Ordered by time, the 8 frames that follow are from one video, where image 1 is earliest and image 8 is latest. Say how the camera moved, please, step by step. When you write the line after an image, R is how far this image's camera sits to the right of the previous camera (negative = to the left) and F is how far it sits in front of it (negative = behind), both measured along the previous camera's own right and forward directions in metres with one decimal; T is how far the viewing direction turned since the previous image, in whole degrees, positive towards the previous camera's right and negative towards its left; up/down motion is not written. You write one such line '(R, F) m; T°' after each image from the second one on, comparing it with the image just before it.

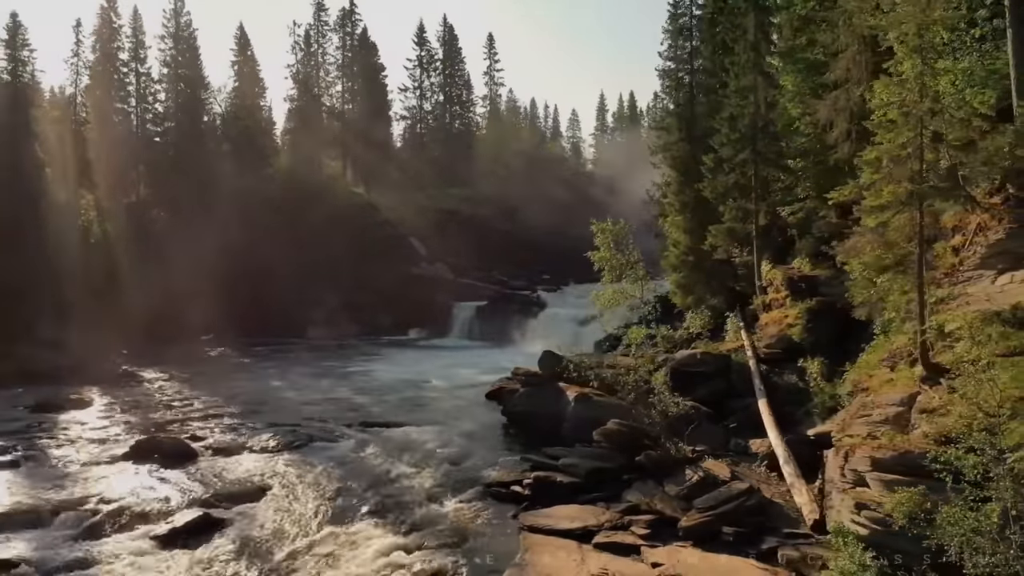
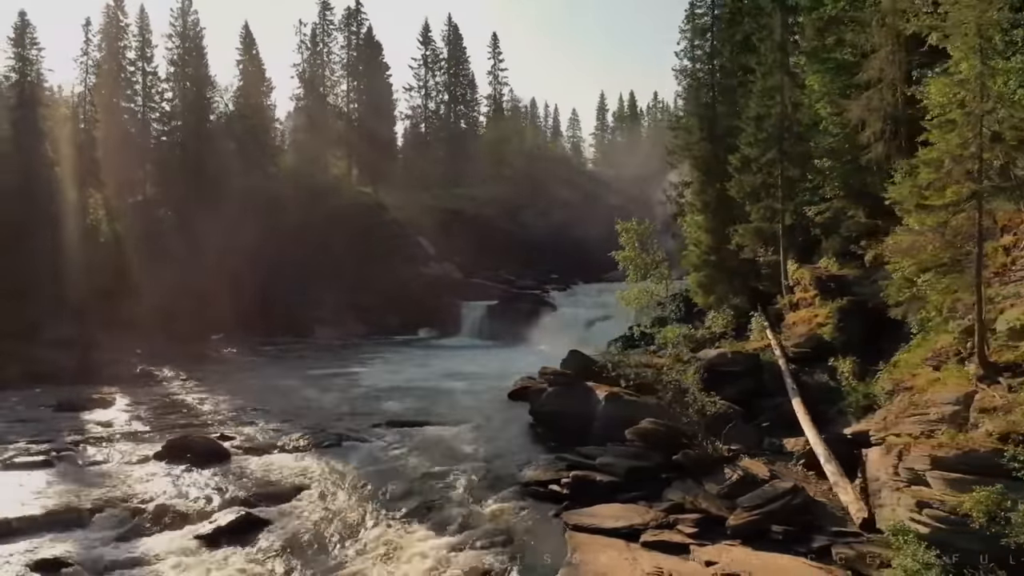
(-0.9, 0.0) m; 0°
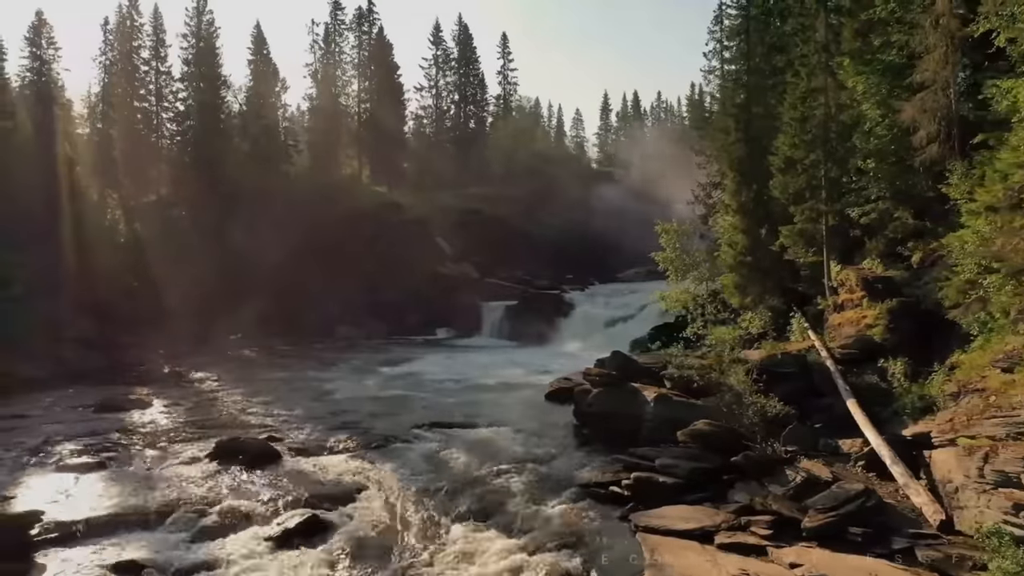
(-1.3, 0.0) m; 0°
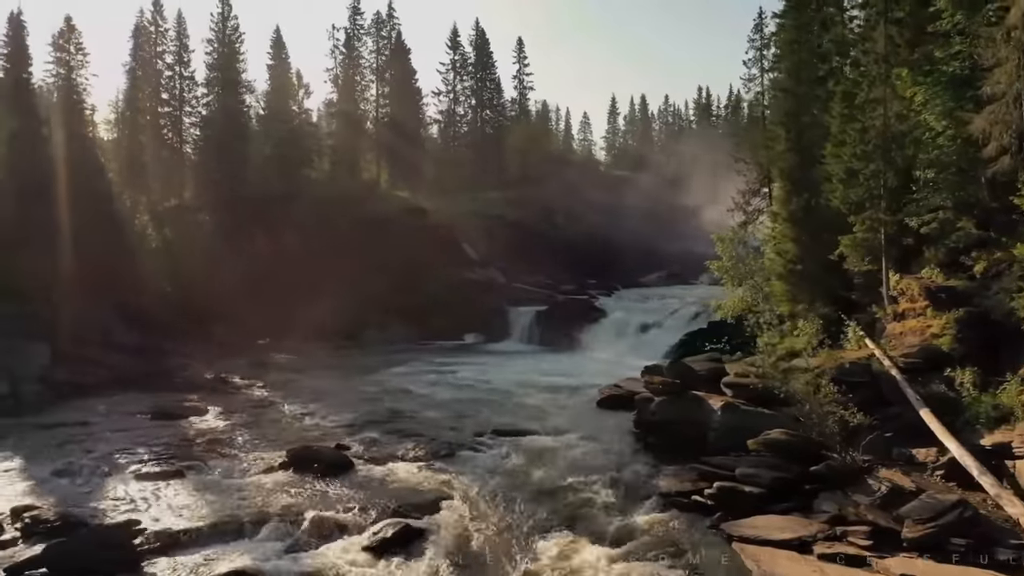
(-1.8, -0.2) m; 0°
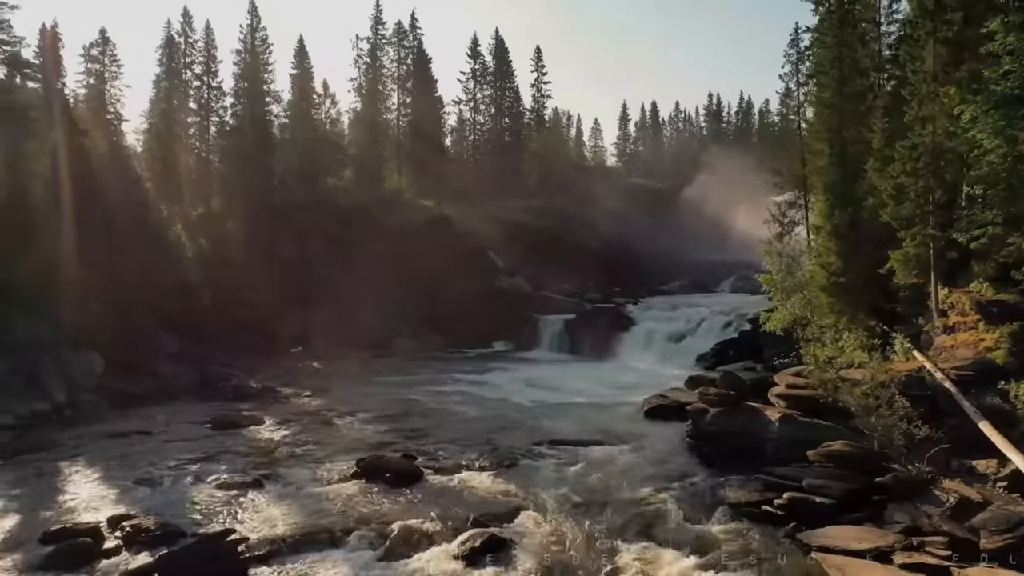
(-1.5, -0.6) m; 0°
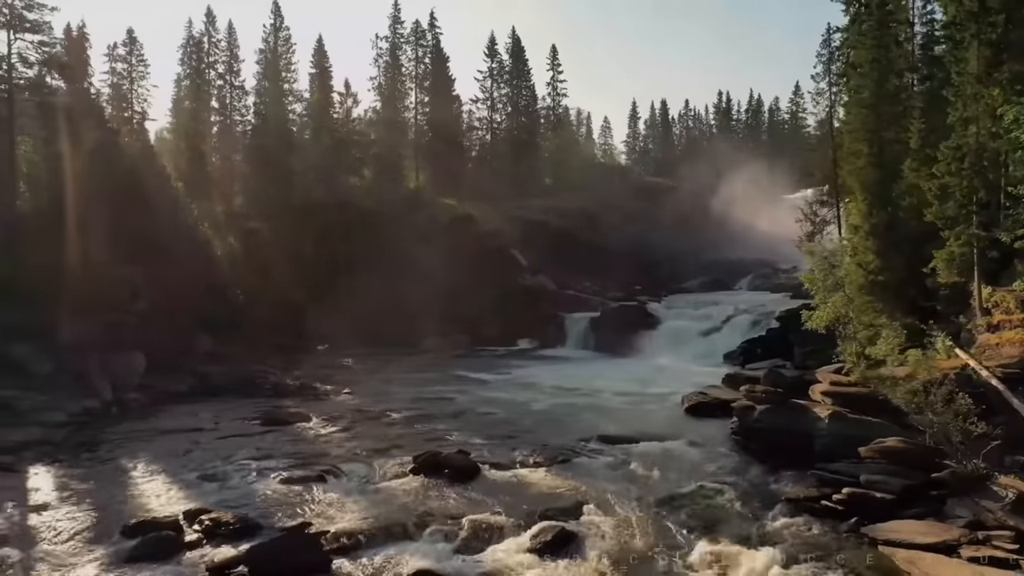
(-1.3, -0.4) m; 0°
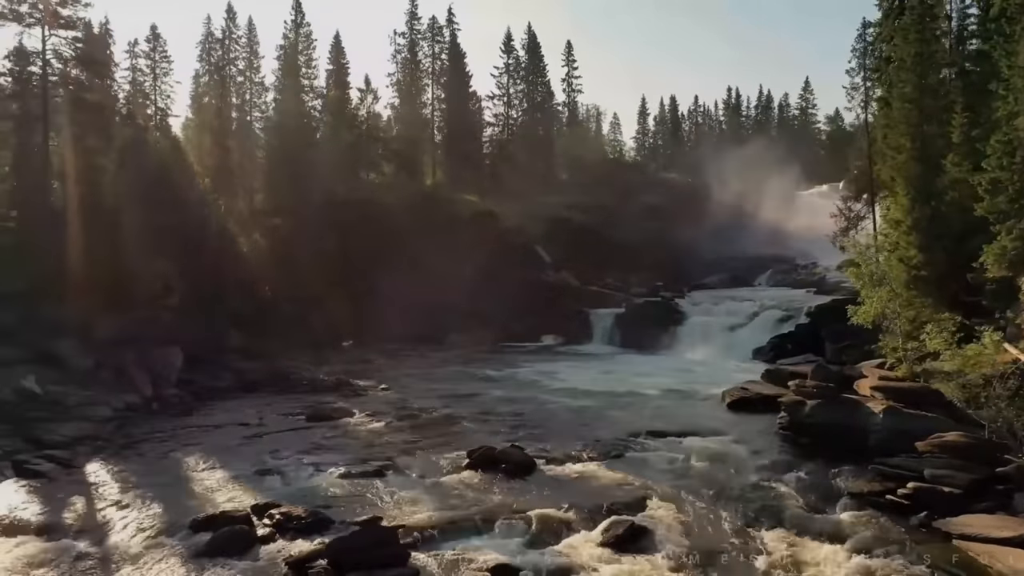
(-1.3, 0.0) m; 0°
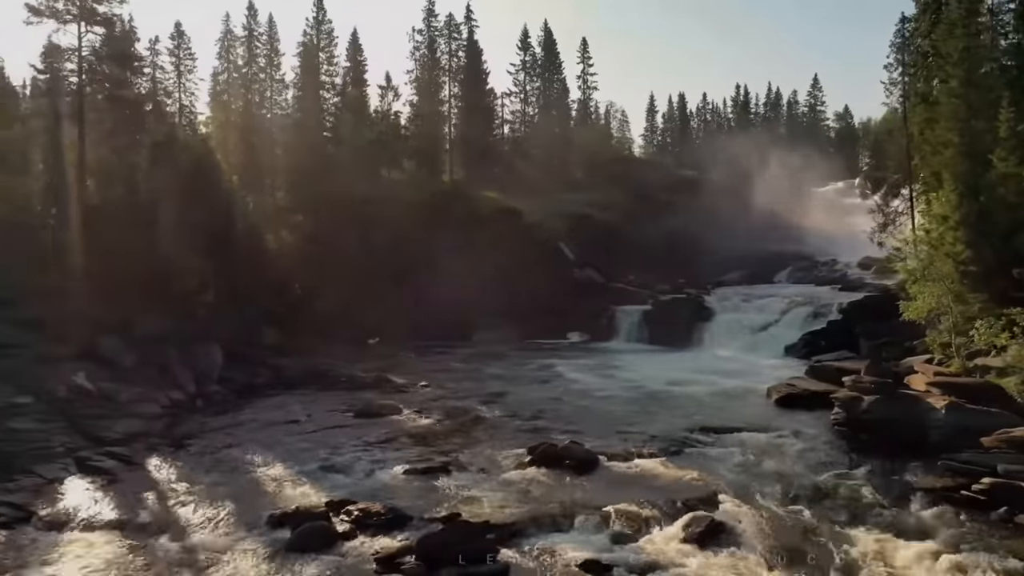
(-1.5, +0.1) m; 0°
